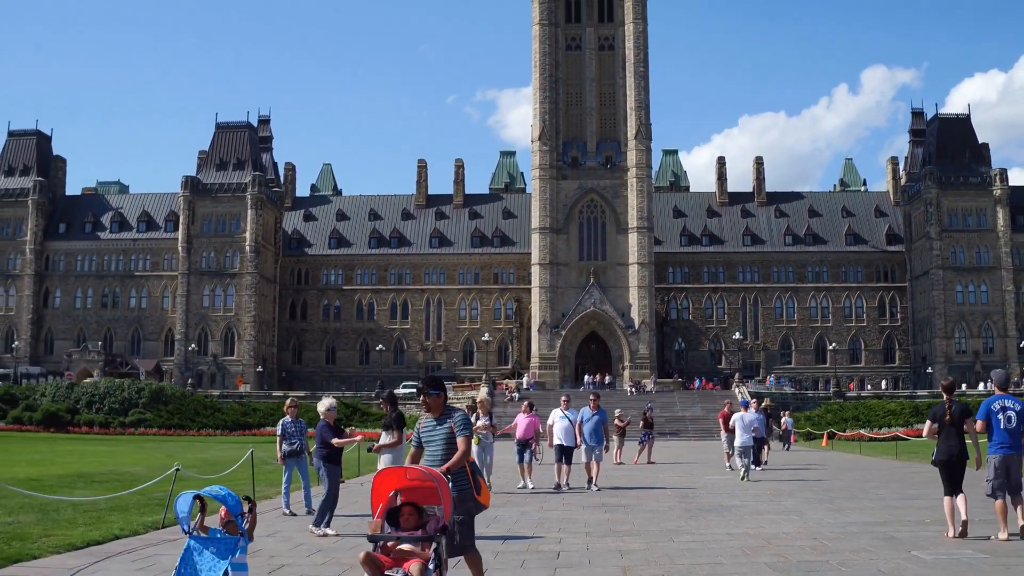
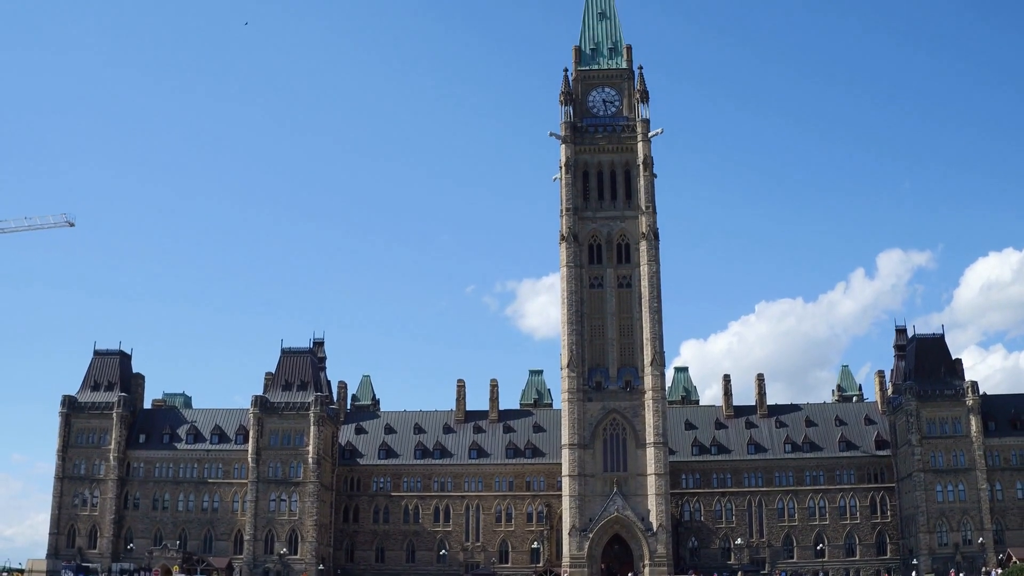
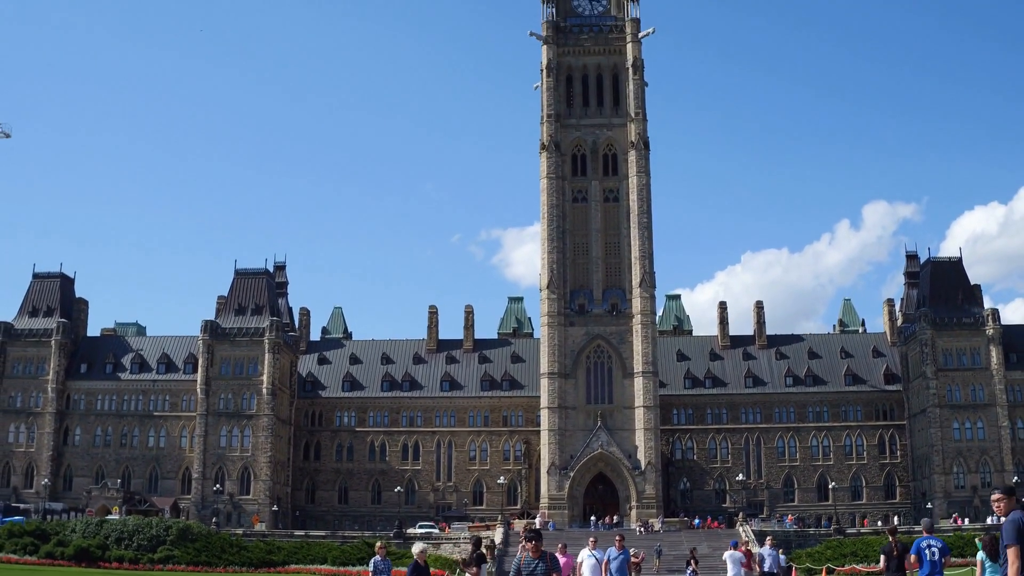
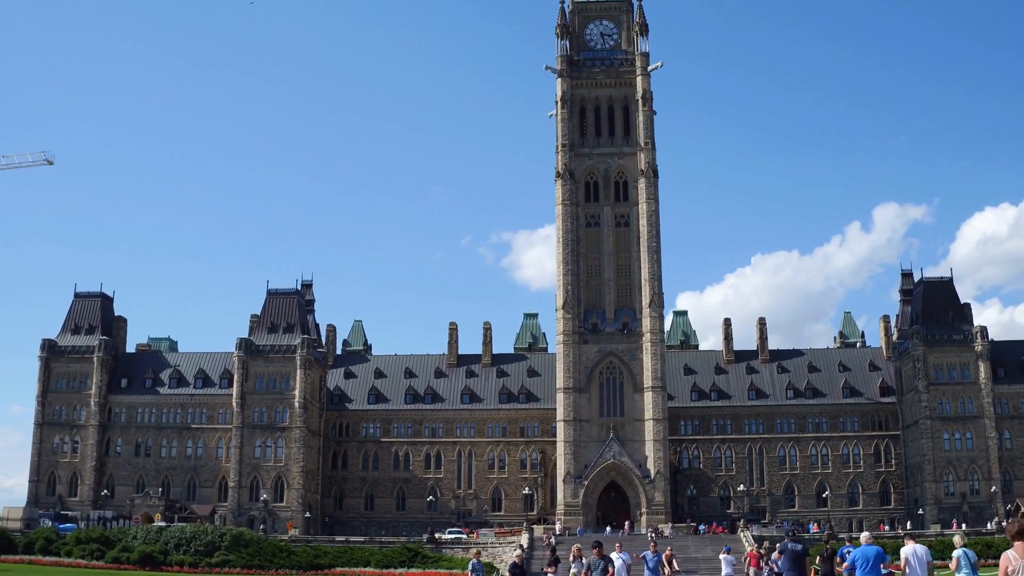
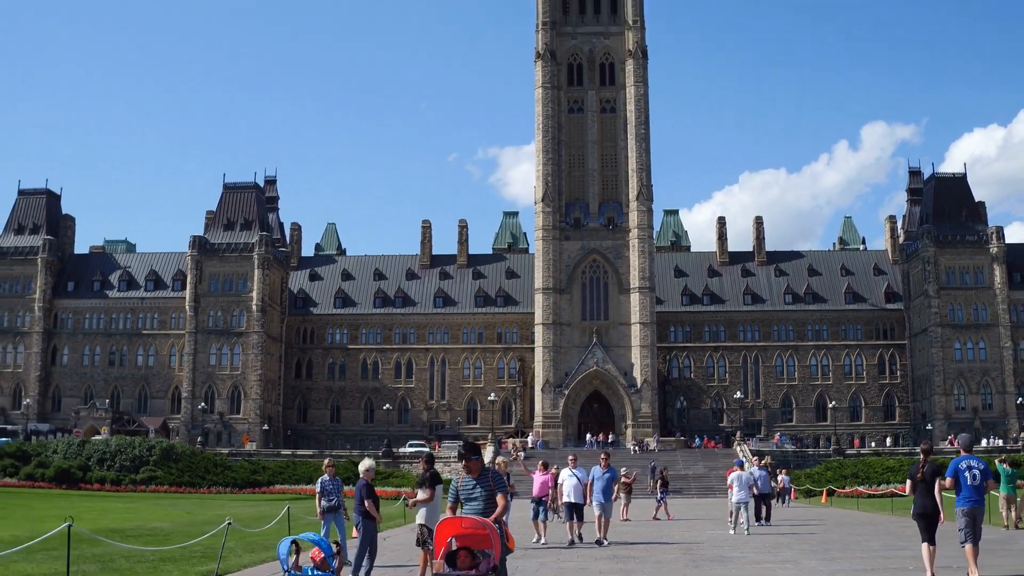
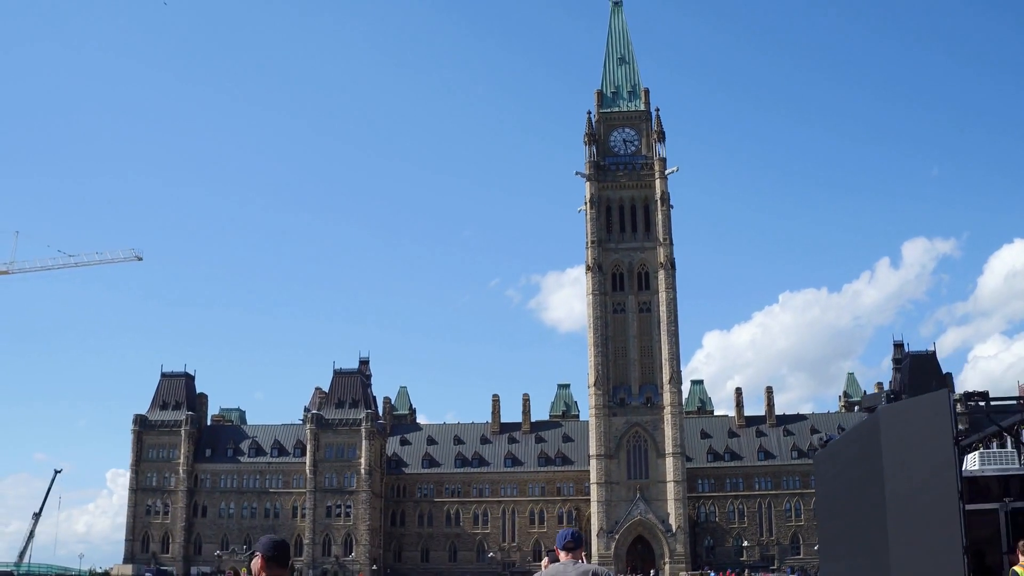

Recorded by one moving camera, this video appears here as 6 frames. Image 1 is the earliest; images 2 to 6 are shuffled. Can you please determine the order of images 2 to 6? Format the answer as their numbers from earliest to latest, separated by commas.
5, 3, 4, 2, 6
